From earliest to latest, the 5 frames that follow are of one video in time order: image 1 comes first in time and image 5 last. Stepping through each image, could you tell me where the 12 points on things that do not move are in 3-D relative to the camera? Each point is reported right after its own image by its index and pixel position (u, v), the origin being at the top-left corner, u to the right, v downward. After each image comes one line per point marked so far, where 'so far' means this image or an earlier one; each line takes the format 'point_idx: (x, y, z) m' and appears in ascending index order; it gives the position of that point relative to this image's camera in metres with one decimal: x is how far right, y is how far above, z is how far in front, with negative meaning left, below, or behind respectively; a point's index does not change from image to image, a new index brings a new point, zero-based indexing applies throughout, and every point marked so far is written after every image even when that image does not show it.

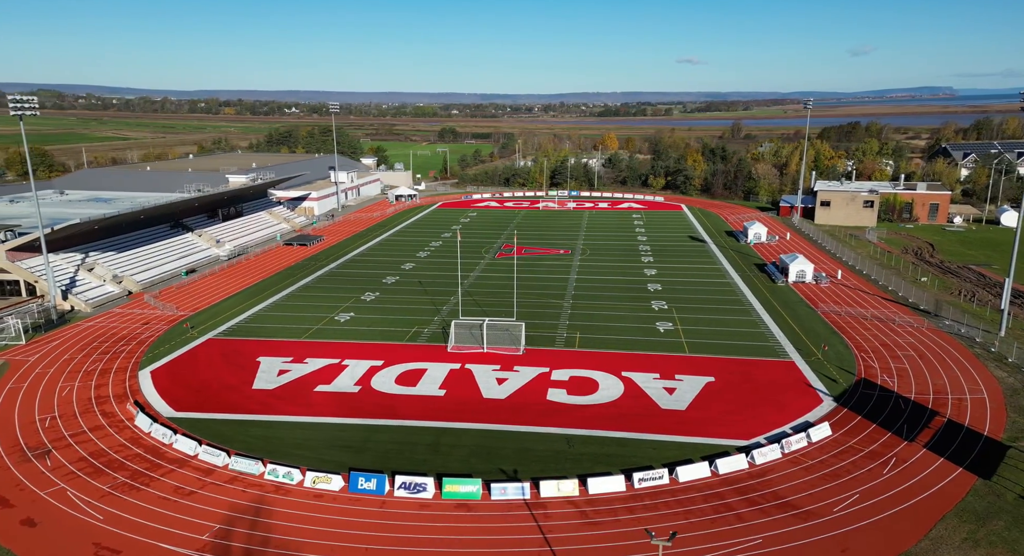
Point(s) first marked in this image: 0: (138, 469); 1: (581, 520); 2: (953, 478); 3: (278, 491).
0: (-10.9, -5.5, +19.7) m
1: (+1.7, -5.8, +16.5) m
2: (+11.5, -5.4, +18.3) m
3: (-6.2, -5.6, +18.1) m
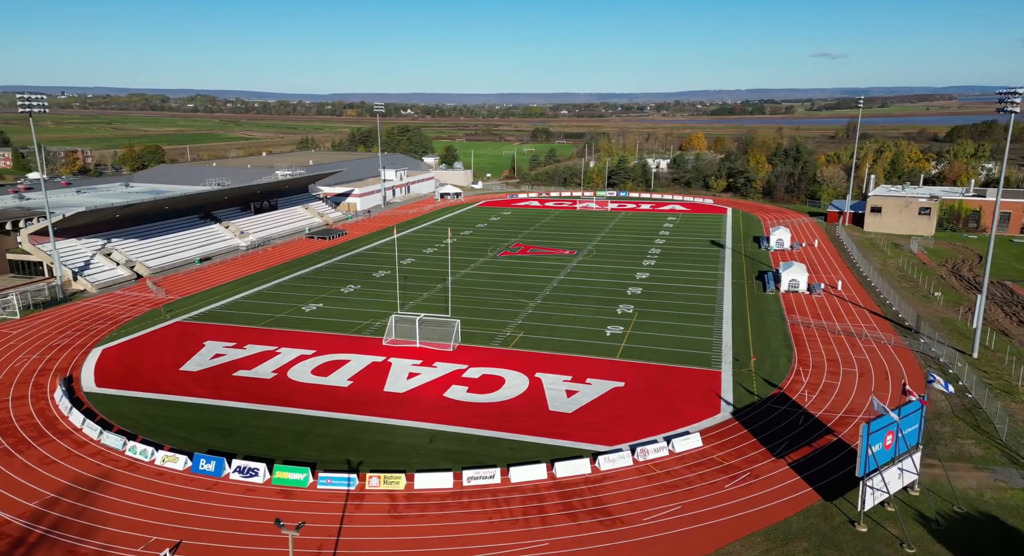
0: (-15.1, -4.9, +21.4) m
1: (-3.0, -5.8, +16.8) m
2: (+7.0, -5.6, +17.5) m
3: (-10.7, -5.3, +19.2) m
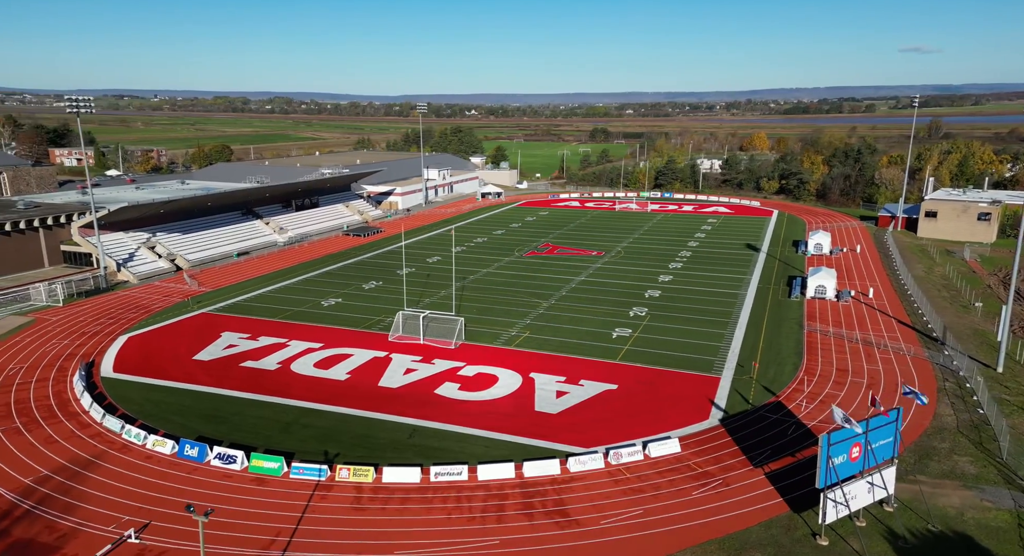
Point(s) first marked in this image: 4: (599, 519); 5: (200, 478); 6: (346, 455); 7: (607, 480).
0: (-15.7, -4.6, +22.7) m
1: (-4.0, -5.7, +17.2) m
2: (+6.0, -5.7, +17.1) m
3: (-11.5, -5.0, +20.2) m
4: (+2.1, -5.8, +16.7) m
5: (-8.3, -5.4, +18.5) m
6: (-4.8, -5.1, +19.9) m
7: (+2.6, -5.4, +18.5) m
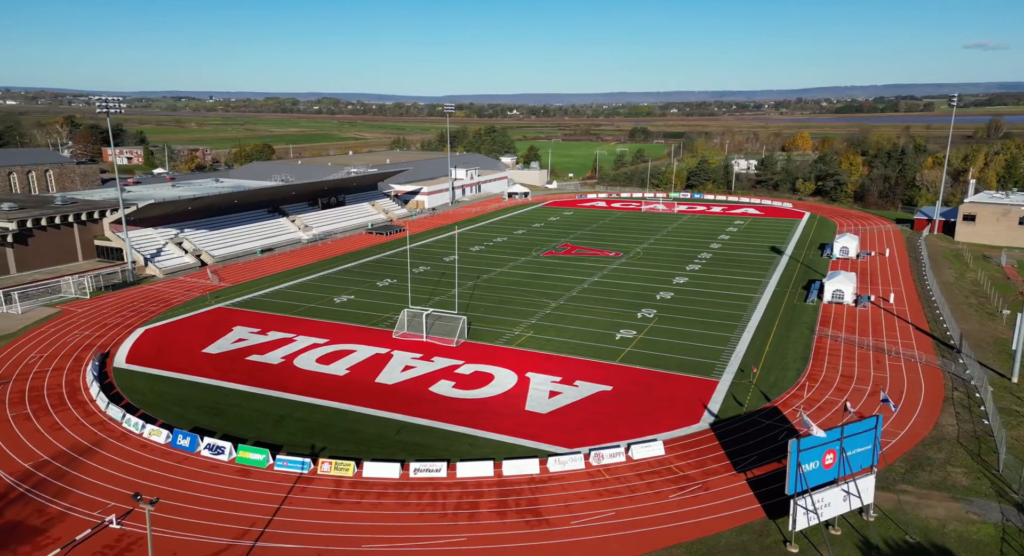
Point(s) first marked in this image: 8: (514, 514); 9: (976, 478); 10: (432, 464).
0: (-16.0, -4.4, +23.6) m
1: (-4.7, -5.6, +17.6) m
2: (+5.3, -5.8, +16.9) m
3: (-11.9, -4.9, +20.9) m
4: (+1.4, -5.9, +16.7) m
5: (-8.9, -5.3, +19.1) m
6: (-5.3, -5.0, +20.2) m
7: (+2.0, -5.4, +18.5) m
8: (+0.1, -5.8, +16.9) m
9: (+12.8, -5.5, +18.9) m
10: (-2.2, -5.0, +18.7) m
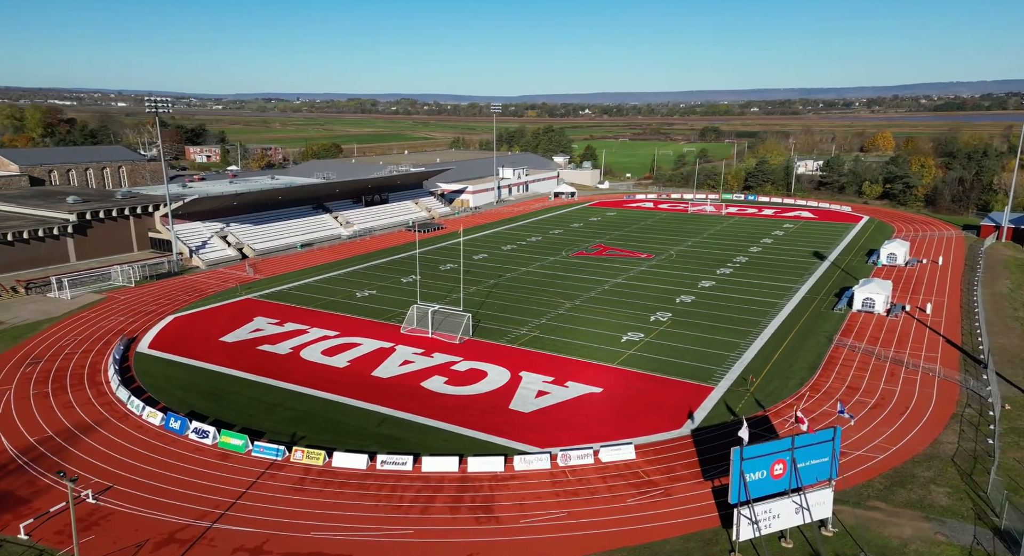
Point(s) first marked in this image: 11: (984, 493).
0: (-16.5, -4.0, +25.3) m
1: (-5.8, -5.5, +18.3) m
2: (+4.2, -5.9, +16.7) m
3: (-12.7, -4.5, +22.2) m
4: (+0.2, -5.9, +16.9) m
5: (-9.8, -5.0, +20.1) m
6: (-6.1, -4.9, +21.0) m
7: (+0.9, -5.5, +18.6) m
8: (-1.1, -5.8, +17.2) m
9: (+11.7, -5.8, +18.1) m
10: (-3.2, -5.0, +19.2) m
11: (+12.7, -5.7, +18.4) m
